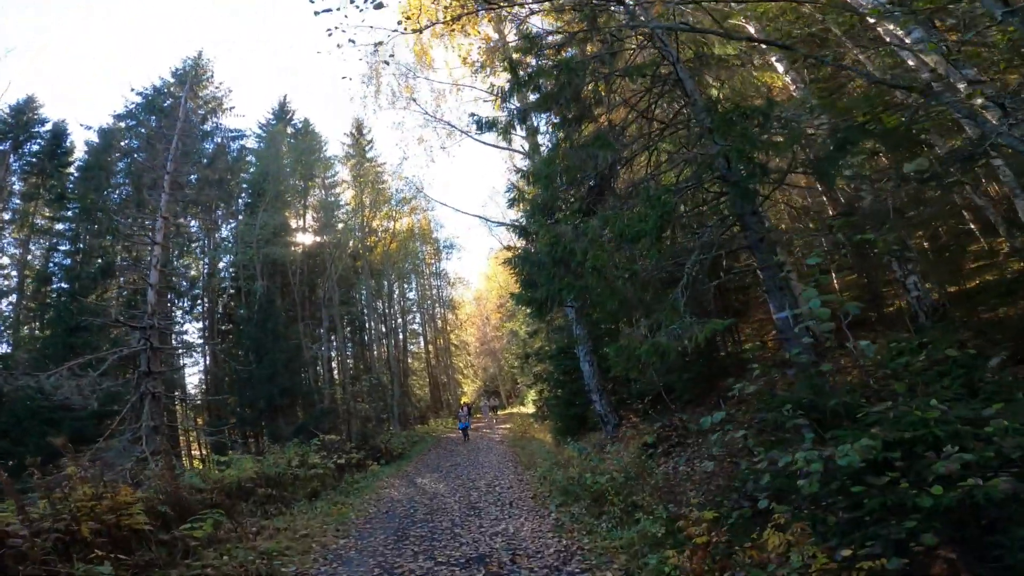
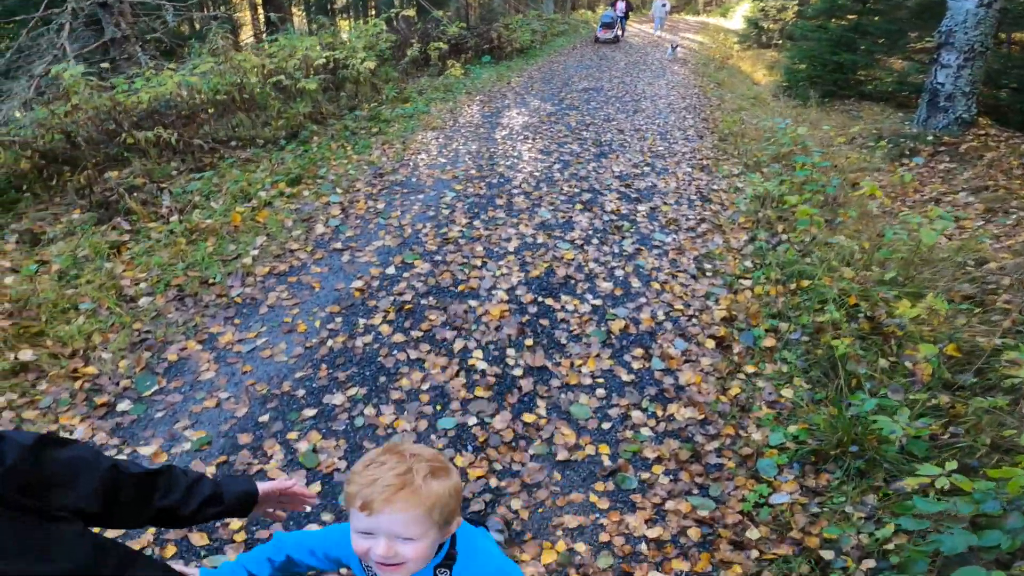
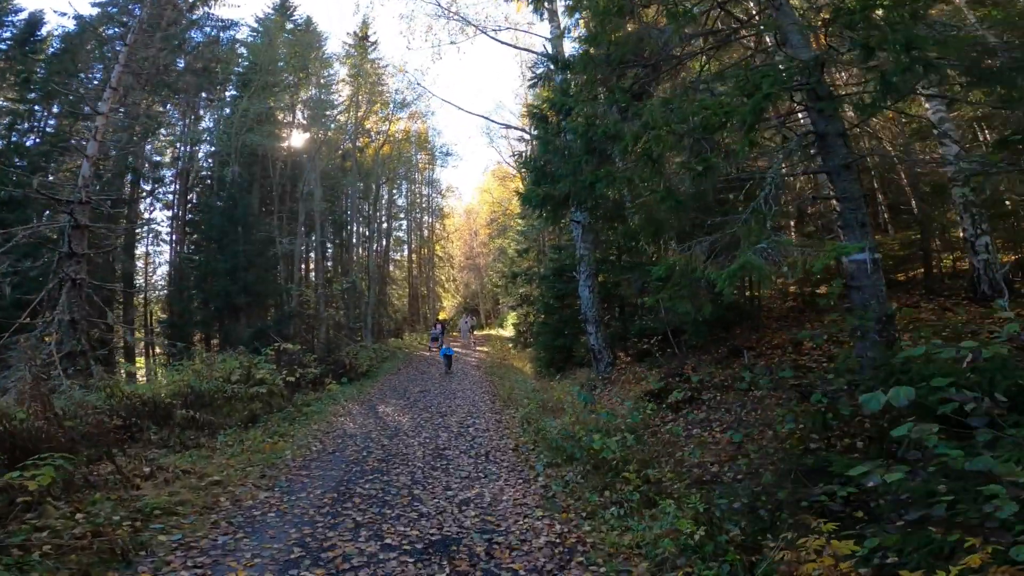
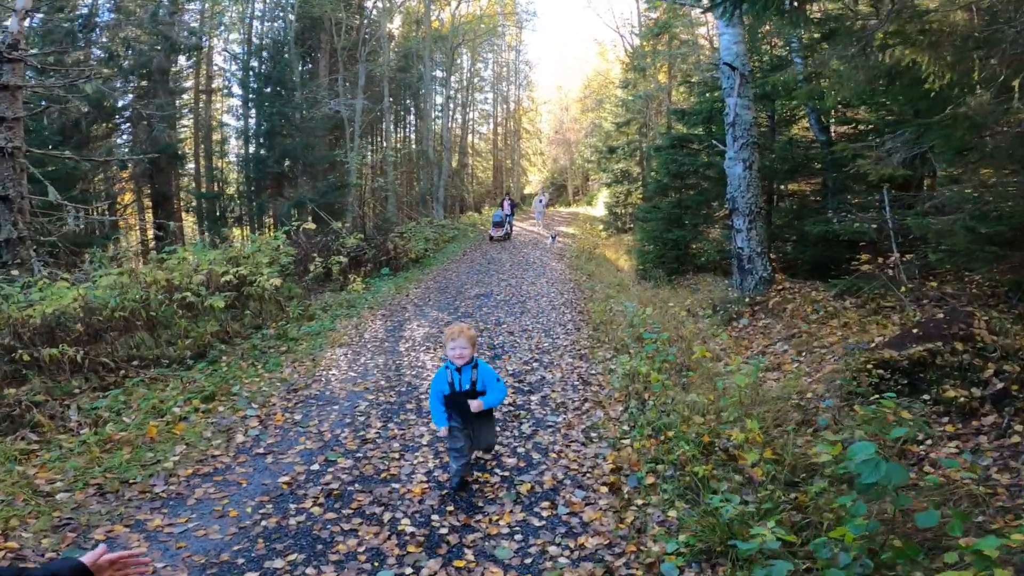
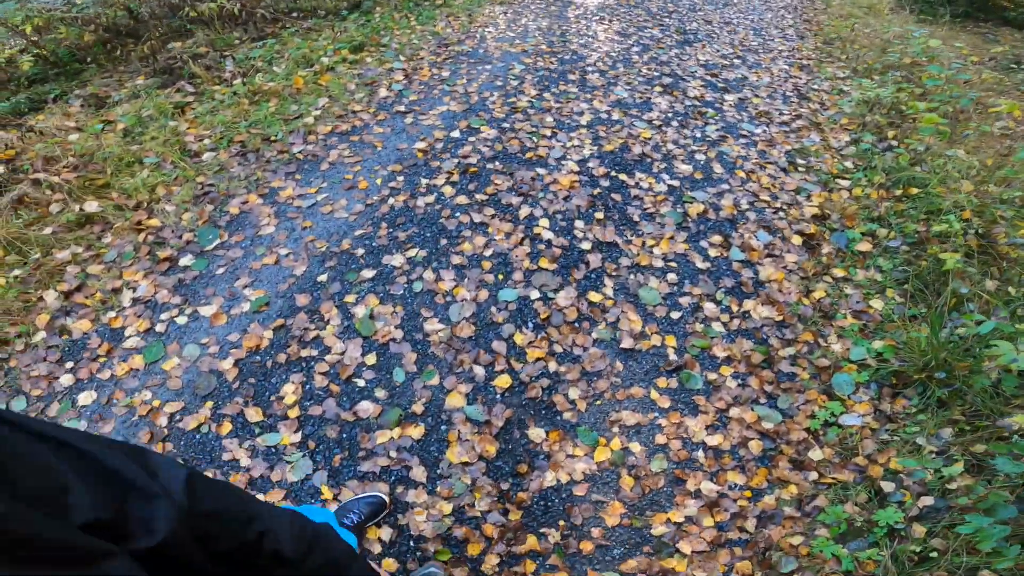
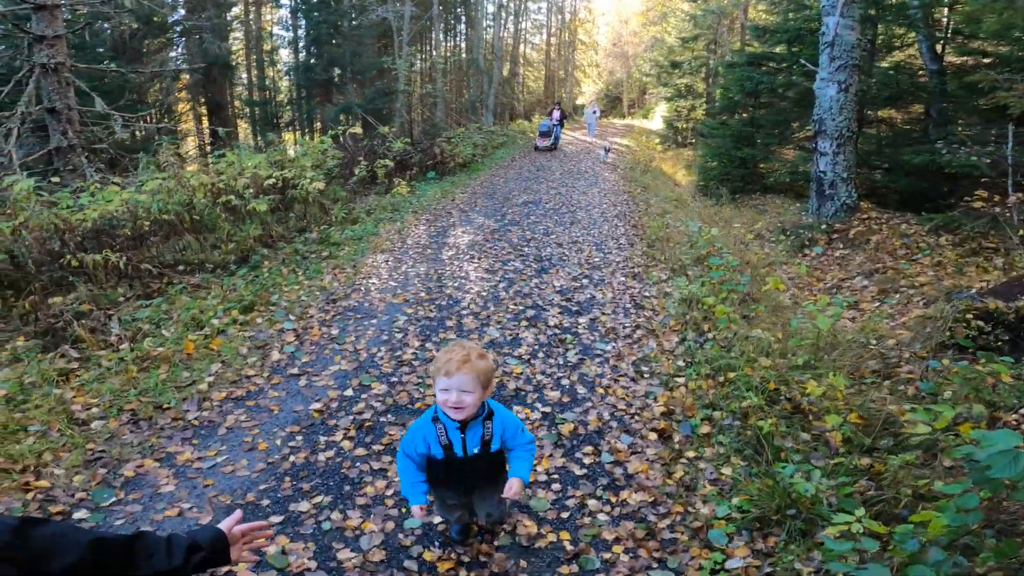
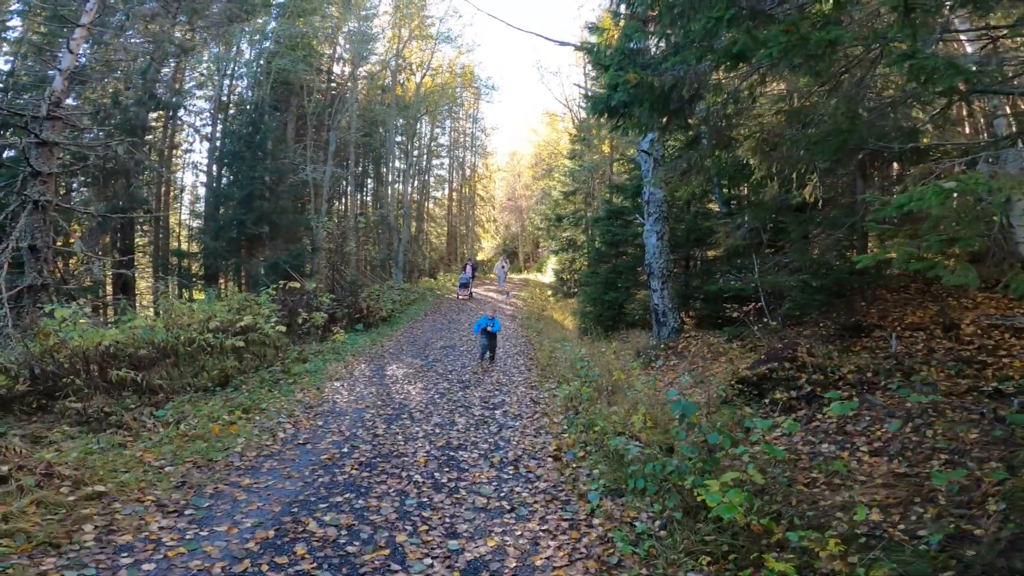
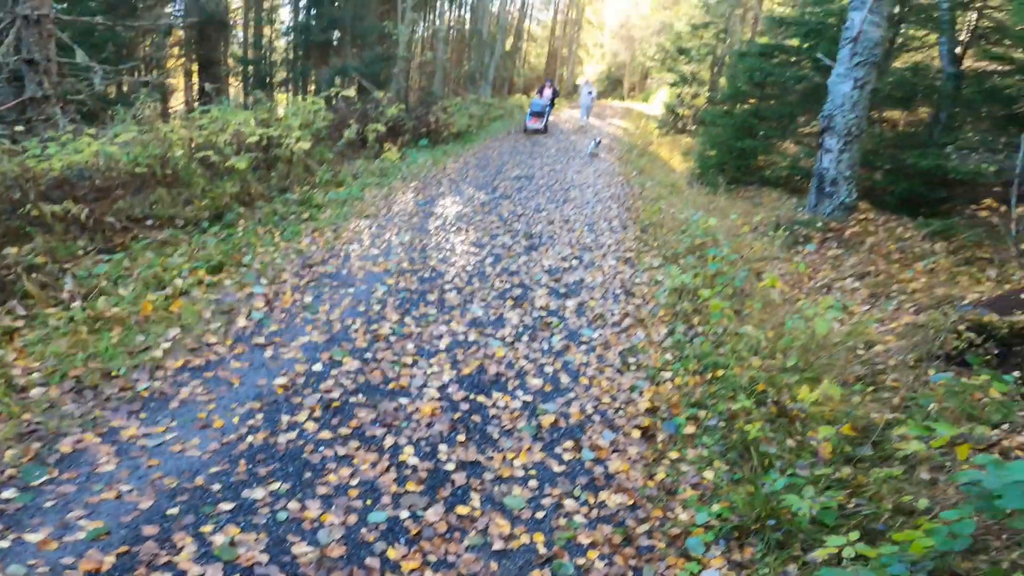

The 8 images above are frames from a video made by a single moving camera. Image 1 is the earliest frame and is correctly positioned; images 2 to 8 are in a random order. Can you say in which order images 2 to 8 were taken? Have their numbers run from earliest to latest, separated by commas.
3, 7, 4, 6, 2, 5, 8
